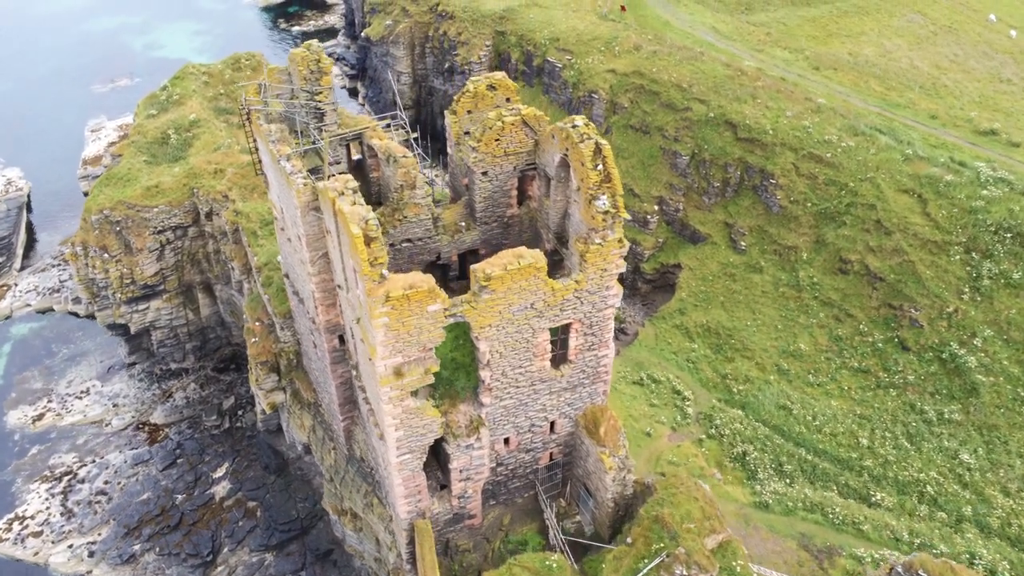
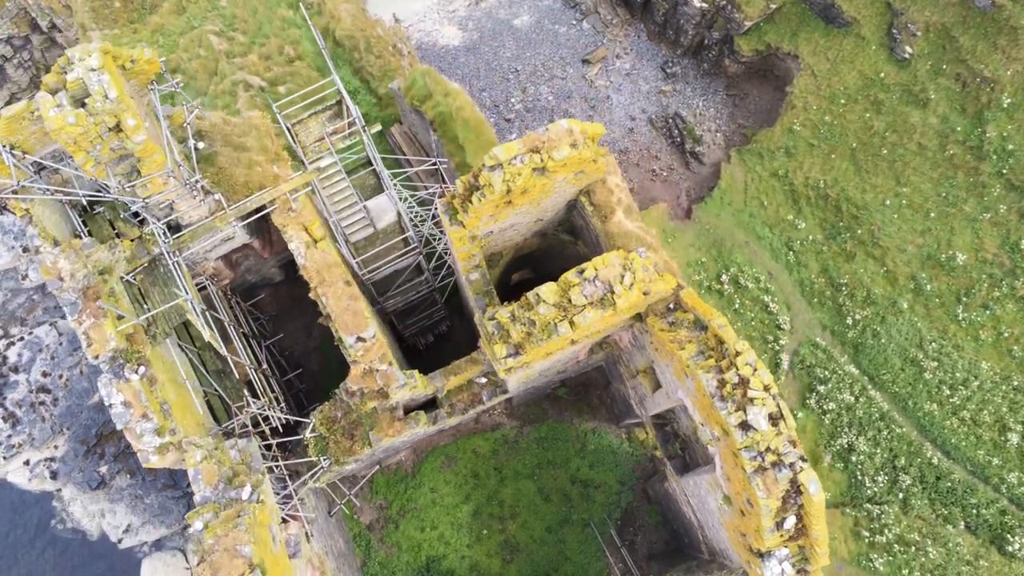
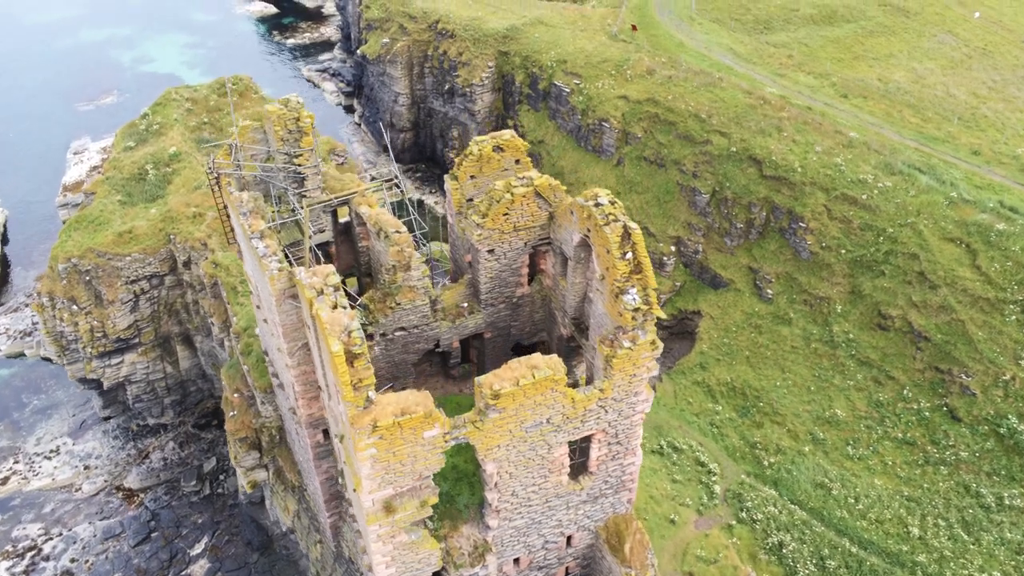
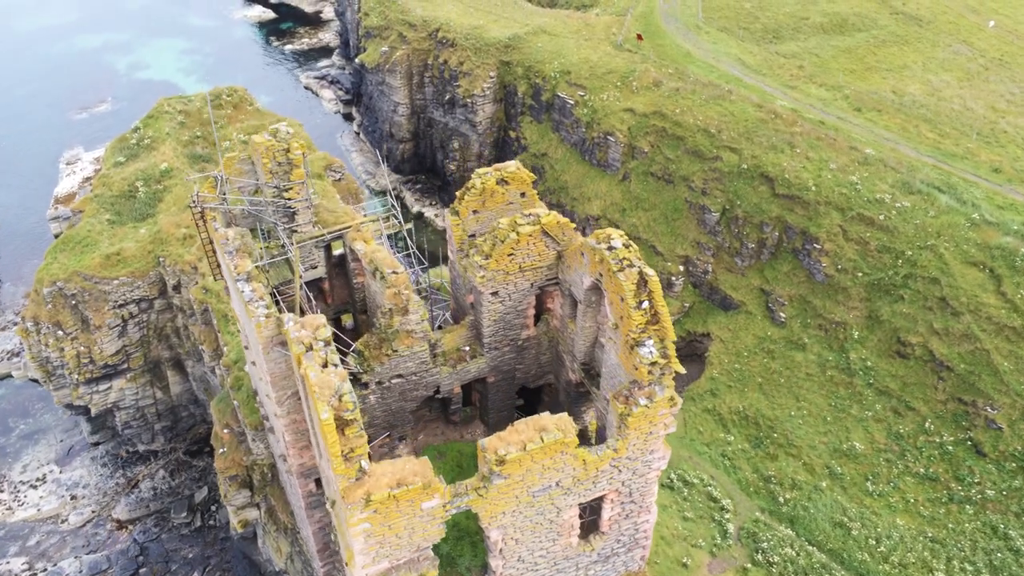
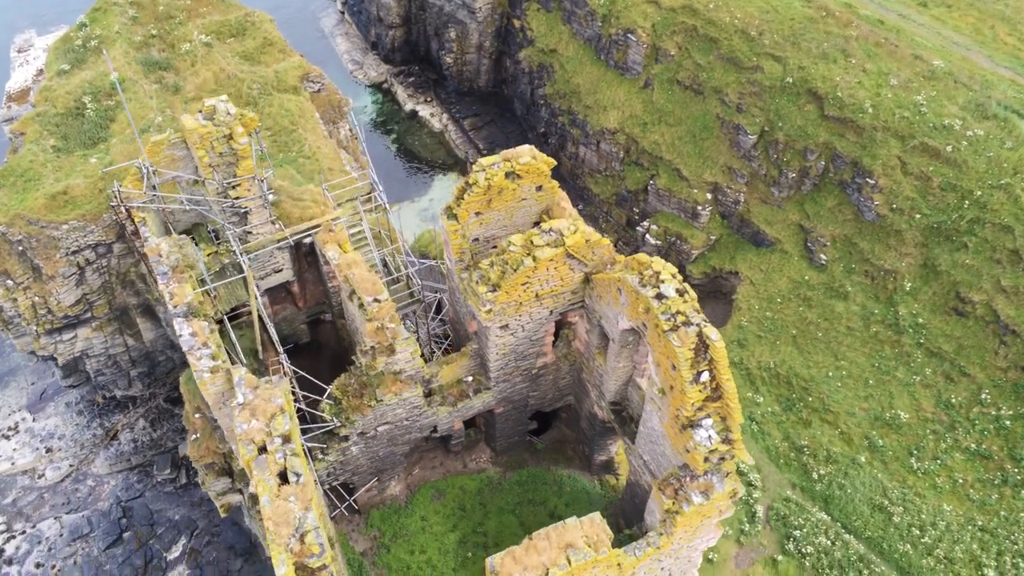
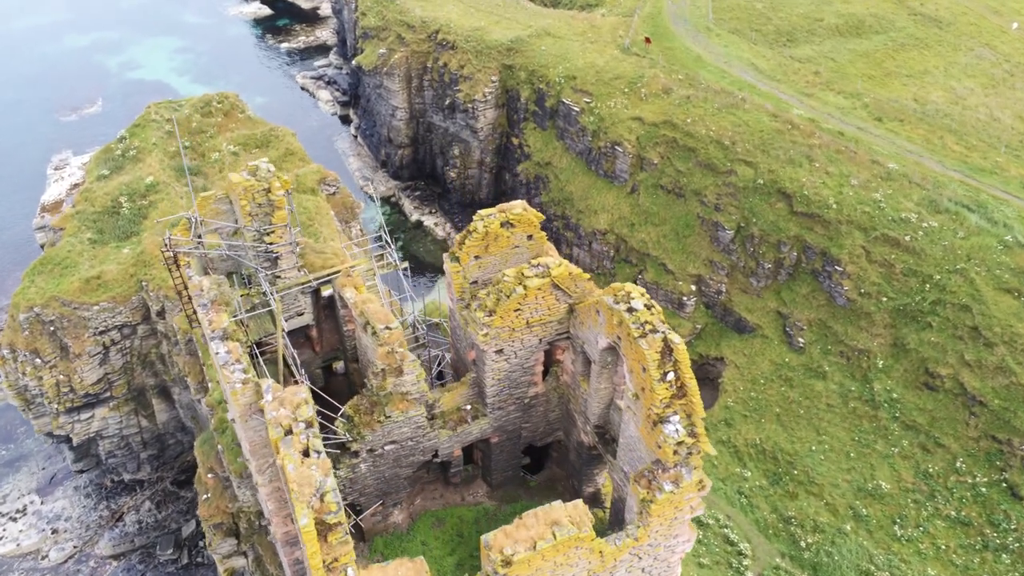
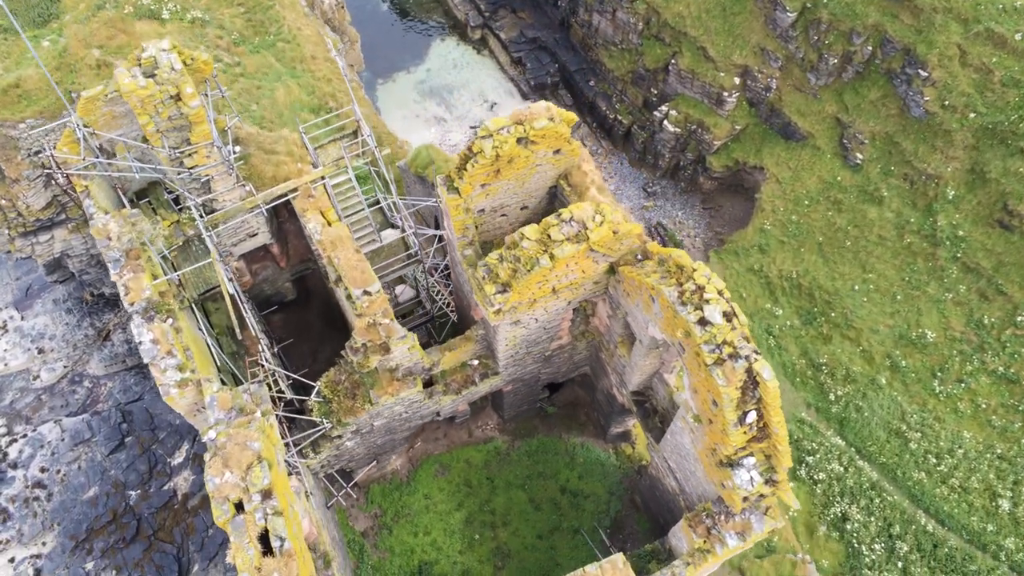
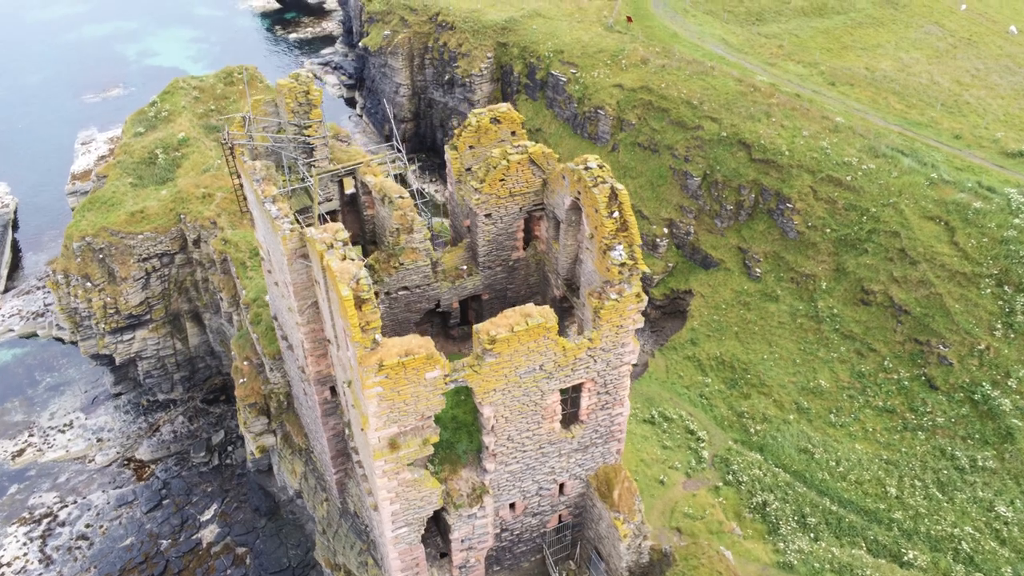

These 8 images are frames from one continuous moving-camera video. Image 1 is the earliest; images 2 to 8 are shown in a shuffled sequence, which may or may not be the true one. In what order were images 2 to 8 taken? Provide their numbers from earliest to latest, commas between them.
8, 3, 4, 6, 5, 7, 2
